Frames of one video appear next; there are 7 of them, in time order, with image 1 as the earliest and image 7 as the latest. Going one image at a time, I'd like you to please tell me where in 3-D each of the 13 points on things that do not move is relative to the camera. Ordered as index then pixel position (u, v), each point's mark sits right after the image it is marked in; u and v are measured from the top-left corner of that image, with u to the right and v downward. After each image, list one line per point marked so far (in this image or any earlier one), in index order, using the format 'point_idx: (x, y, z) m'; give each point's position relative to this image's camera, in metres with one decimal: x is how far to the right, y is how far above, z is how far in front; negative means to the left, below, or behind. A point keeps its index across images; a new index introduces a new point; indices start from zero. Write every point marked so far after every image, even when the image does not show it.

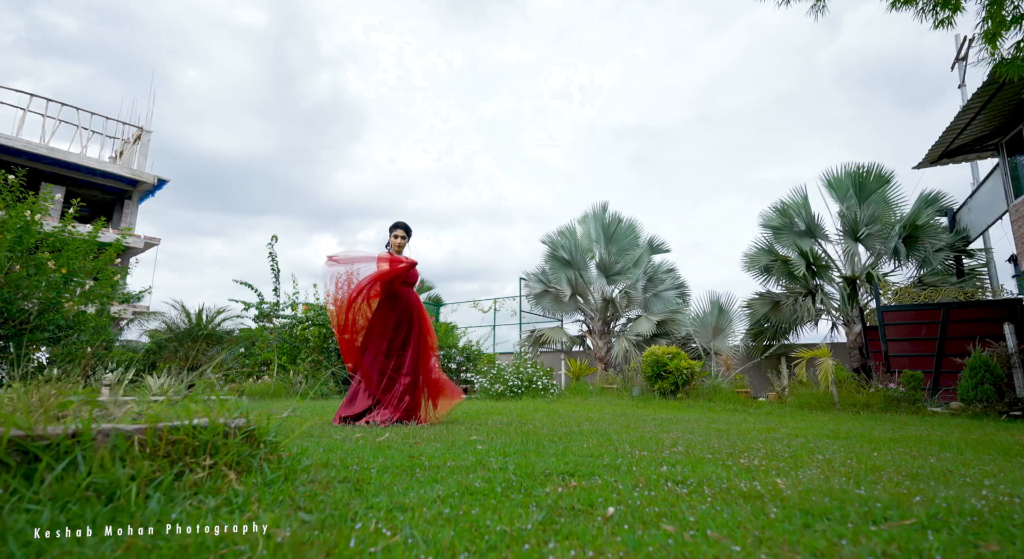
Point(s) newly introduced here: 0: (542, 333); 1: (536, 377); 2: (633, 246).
0: (+0.9, -1.6, +14.9) m
1: (+0.5, -2.1, +10.8) m
2: (+3.8, +1.0, +15.7) m
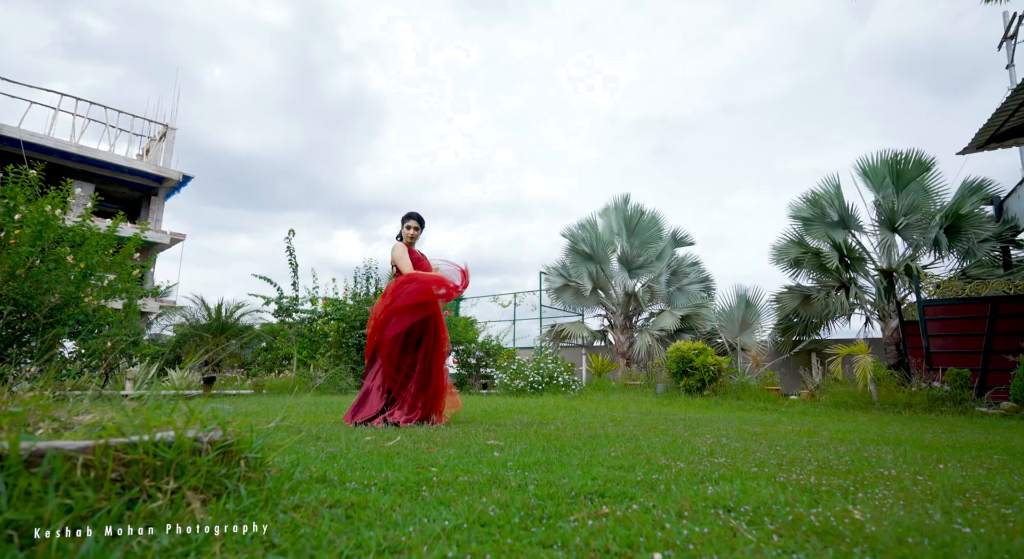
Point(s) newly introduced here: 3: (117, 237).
0: (+1.5, -1.4, +14.7) m
1: (+1.0, -2.0, +10.6) m
2: (+4.4, +1.2, +15.3) m
3: (-5.6, +0.6, +7.1) m
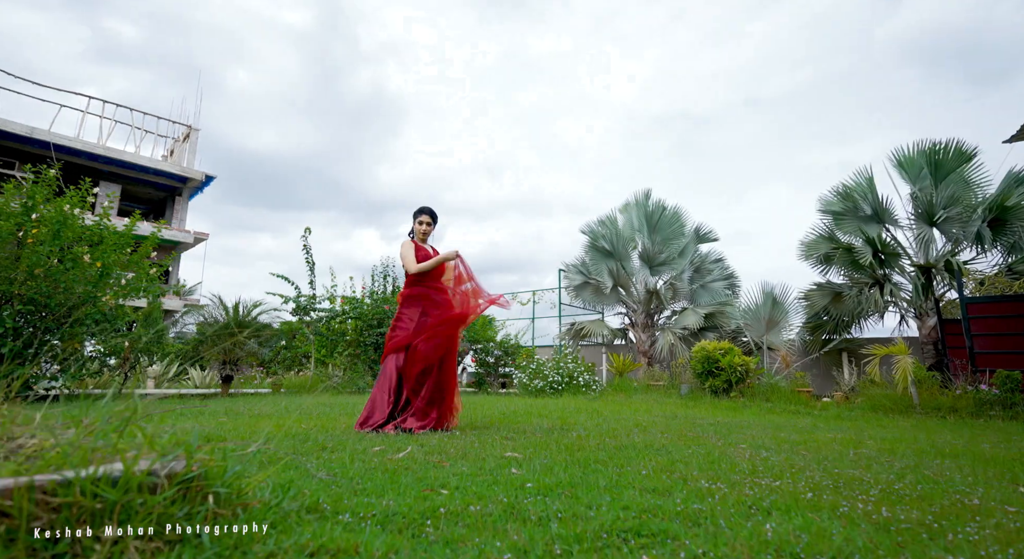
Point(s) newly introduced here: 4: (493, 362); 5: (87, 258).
0: (+2.0, -1.3, +14.4) m
1: (+1.4, -1.9, +10.4) m
2: (+5.0, +1.3, +14.9) m
3: (-5.4, +0.6, +7.1) m
4: (-0.5, -2.0, +12.2) m
5: (-5.5, +0.3, +6.3) m
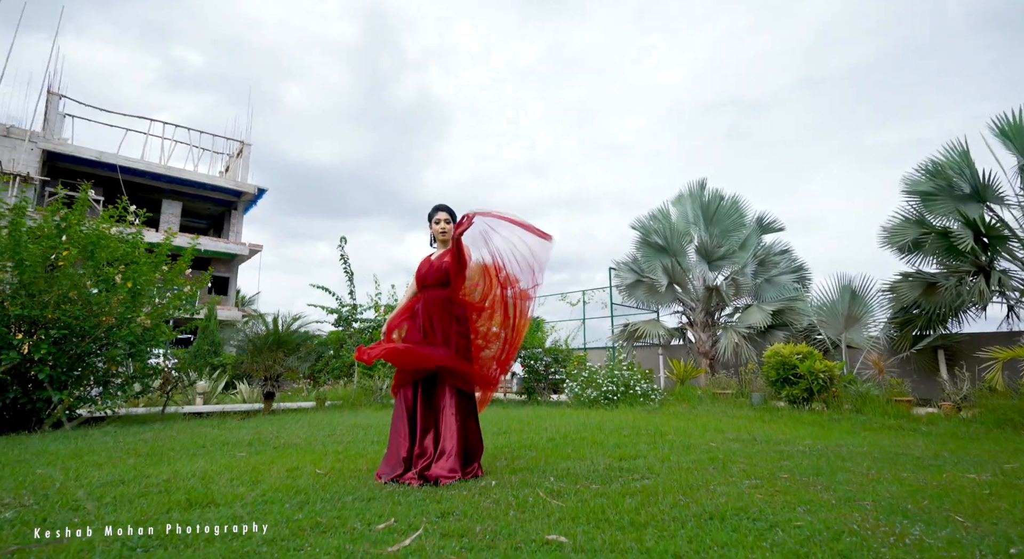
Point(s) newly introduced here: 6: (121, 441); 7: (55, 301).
0: (+3.4, -1.3, +13.5) m
1: (+2.3, -1.9, +9.6) m
2: (+6.2, +1.5, +13.7) m
3: (-4.8, +0.4, +6.9) m
4: (+0.7, -2.1, +11.6) m
5: (-4.9, 0.0, +6.2) m
6: (-4.0, -1.7, +5.1) m
7: (-5.2, -0.3, +5.7) m
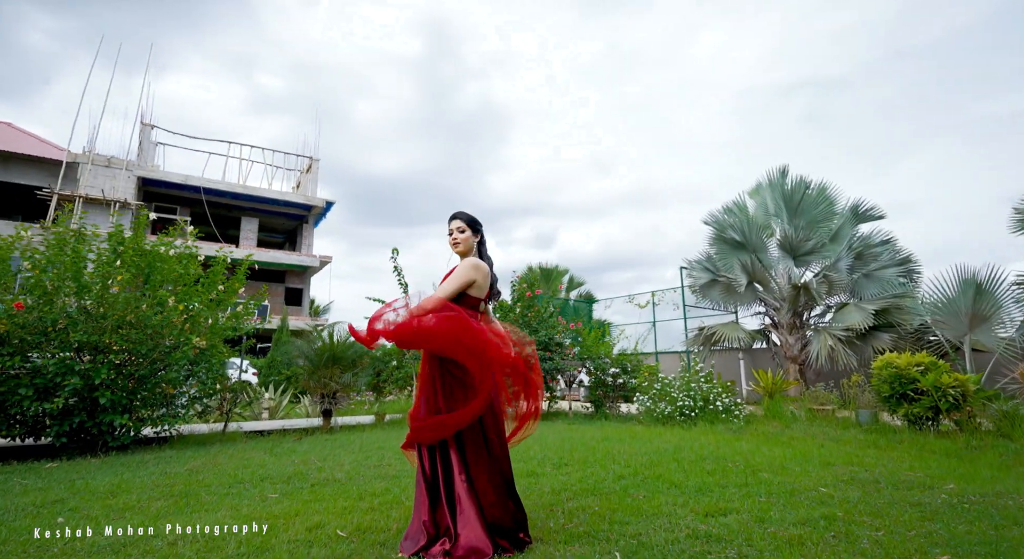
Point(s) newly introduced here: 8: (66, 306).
0: (+5.0, -1.3, +12.4) m
1: (+3.5, -2.0, +8.6) m
2: (+7.8, +1.6, +12.2) m
3: (-4.0, +0.1, +6.9) m
4: (+2.1, -2.2, +10.8) m
5: (-4.2, -0.3, +6.2) m
6: (-3.4, -1.9, +5.0) m
7: (-4.6, -0.5, +5.7) m
8: (-5.0, -0.3, +5.6) m
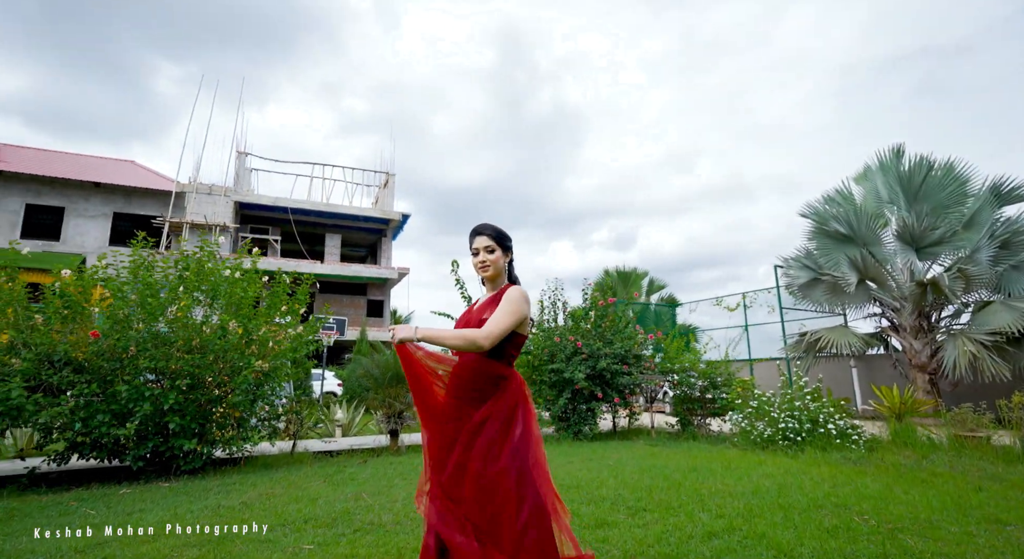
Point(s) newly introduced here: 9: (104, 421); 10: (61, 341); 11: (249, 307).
0: (+6.7, -1.3, +10.9) m
1: (+4.6, -2.0, +7.4) m
2: (+9.3, +1.7, +10.3) m
3: (-3.1, -0.2, +6.9) m
4: (+3.6, -2.2, +9.7) m
5: (-3.4, -0.5, +6.2) m
6: (-2.8, -2.1, +4.9) m
7: (-3.9, -0.8, +5.8) m
8: (-4.3, -0.6, +5.8) m
9: (-4.5, -1.6, +5.5) m
10: (-5.0, -0.7, +5.5) m
11: (-3.3, -0.3, +6.4) m
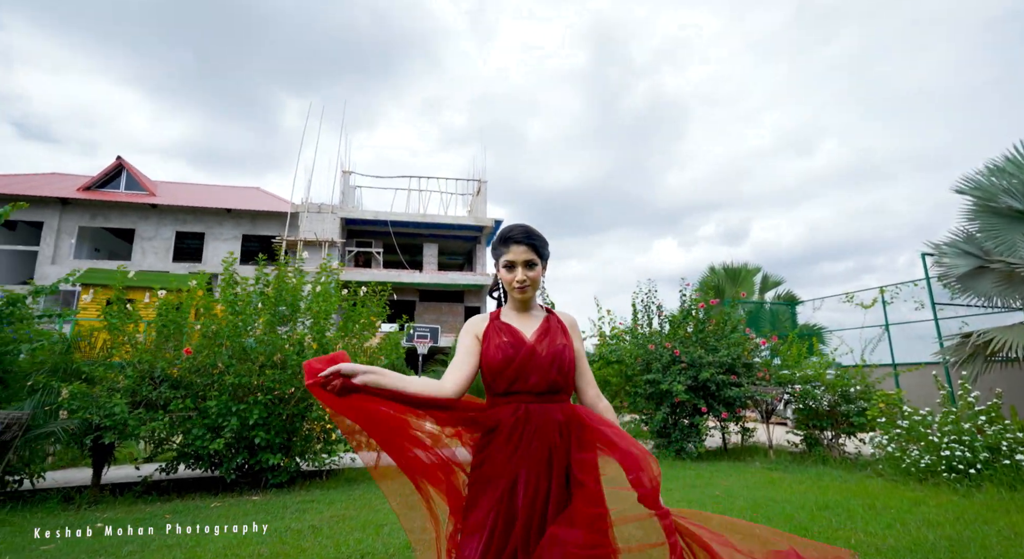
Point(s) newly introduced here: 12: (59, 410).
0: (+8.4, -1.1, +8.8) m
1: (+5.7, -1.8, +5.7) m
2: (+10.7, +2.0, +7.7) m
3: (-2.0, -0.3, +6.8) m
4: (+5.2, -2.1, +8.2) m
5: (-2.5, -0.7, +6.2) m
6: (-2.0, -2.3, +4.7) m
7: (-2.9, -1.0, +5.9) m
8: (-3.4, -0.8, +6.0) m
9: (-3.6, -1.8, +5.7) m
10: (-4.1, -0.9, +5.9) m
11: (-2.3, -0.5, +6.4) m
12: (-5.0, -1.4, +5.5) m
